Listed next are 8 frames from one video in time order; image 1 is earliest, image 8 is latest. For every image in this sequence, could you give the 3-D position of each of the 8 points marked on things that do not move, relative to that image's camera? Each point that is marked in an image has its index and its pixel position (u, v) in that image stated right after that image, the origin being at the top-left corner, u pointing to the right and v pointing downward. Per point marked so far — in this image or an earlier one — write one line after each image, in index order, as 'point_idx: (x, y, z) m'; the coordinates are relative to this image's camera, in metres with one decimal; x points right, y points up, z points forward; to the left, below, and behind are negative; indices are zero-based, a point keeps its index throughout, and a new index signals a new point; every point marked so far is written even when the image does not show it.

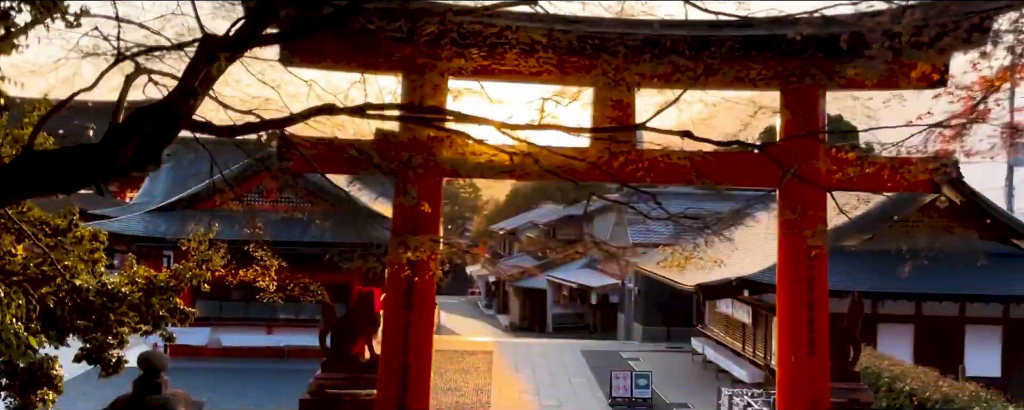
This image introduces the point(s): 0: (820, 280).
0: (+1.9, -0.5, +5.2) m
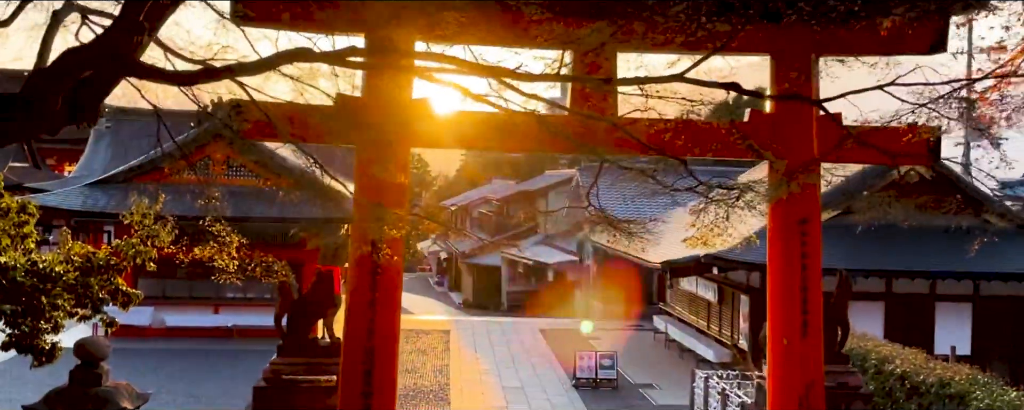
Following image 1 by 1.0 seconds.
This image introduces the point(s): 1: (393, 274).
0: (+1.8, -0.3, +4.9) m
1: (-0.7, -0.4, +4.9) m
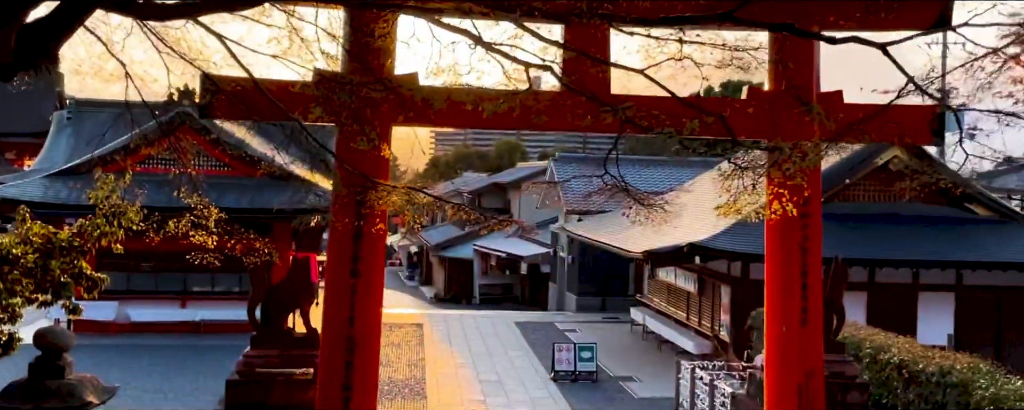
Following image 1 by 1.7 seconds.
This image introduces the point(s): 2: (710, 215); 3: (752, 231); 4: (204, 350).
0: (+1.7, -0.2, +4.8) m
1: (-0.8, -0.3, +4.6) m
2: (+2.8, -0.2, +11.8) m
3: (+3.0, -0.3, +10.3) m
4: (-5.0, -2.4, +13.5) m
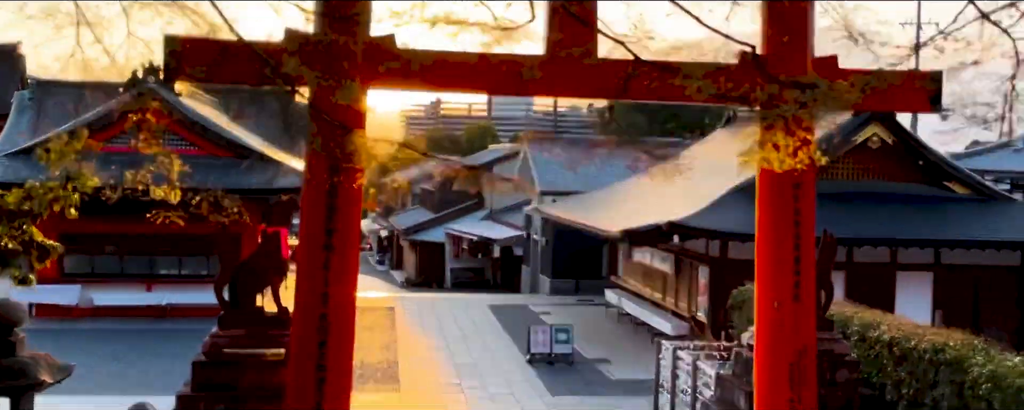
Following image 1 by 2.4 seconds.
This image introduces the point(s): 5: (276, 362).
0: (+1.6, -0.1, +4.6) m
1: (-0.9, -0.2, +4.3) m
2: (+2.5, +0.1, +11.7) m
3: (+2.7, -0.1, +10.2) m
4: (-5.4, -2.0, +13.1) m
5: (-1.6, -1.1, +5.7) m
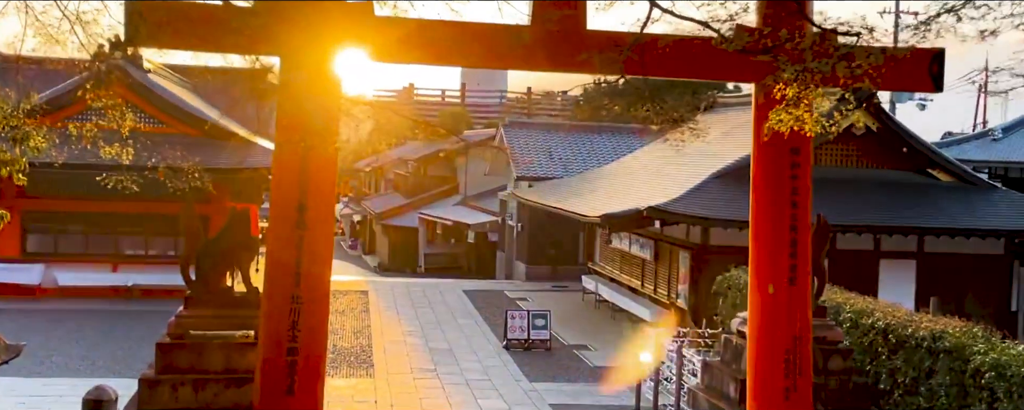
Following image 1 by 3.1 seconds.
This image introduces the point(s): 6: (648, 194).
0: (+1.6, 0.0, +4.4) m
1: (-0.9, 0.0, +4.1) m
2: (+2.2, +0.3, +11.5) m
3: (+2.4, +0.1, +10.0) m
4: (-5.8, -1.7, +12.7) m
5: (-1.8, -0.9, +5.5) m
6: (+1.8, +0.2, +11.2) m
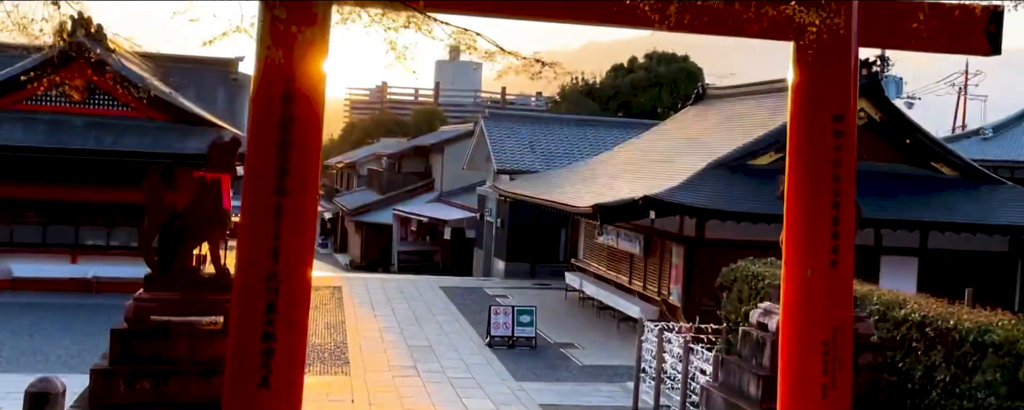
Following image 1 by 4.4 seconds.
0: (+1.6, +0.2, +4.0) m
1: (-0.9, +0.1, +3.5) m
2: (+1.9, +0.4, +11.1) m
3: (+2.3, +0.2, +9.6) m
4: (-6.0, -1.5, +12.0) m
5: (-1.8, -0.8, +4.9) m
6: (+1.6, +0.3, +10.7) m
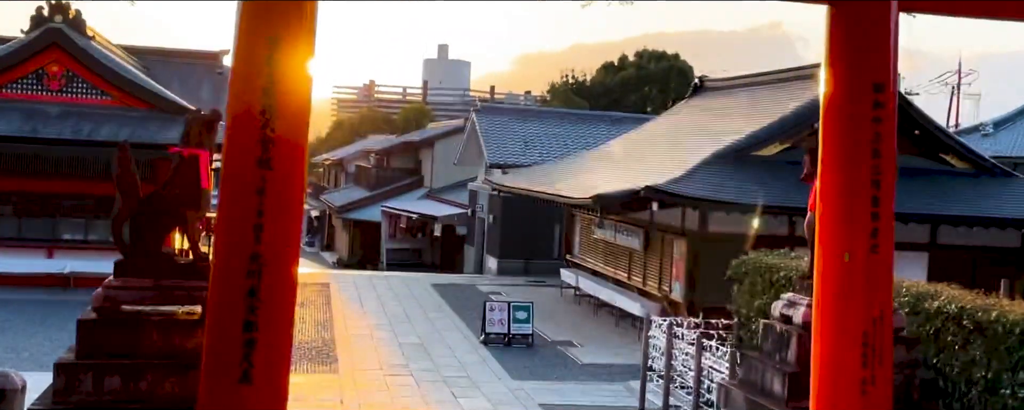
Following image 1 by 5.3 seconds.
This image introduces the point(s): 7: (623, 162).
0: (+1.6, +0.3, +3.6) m
1: (-0.8, +0.2, +3.2) m
2: (+1.9, +0.5, +10.8) m
3: (+2.2, +0.3, +9.2) m
4: (-6.1, -1.4, +11.5) m
5: (-1.7, -0.7, +4.5) m
6: (+1.6, +0.3, +10.4) m
7: (+1.7, +0.6, +12.3) m
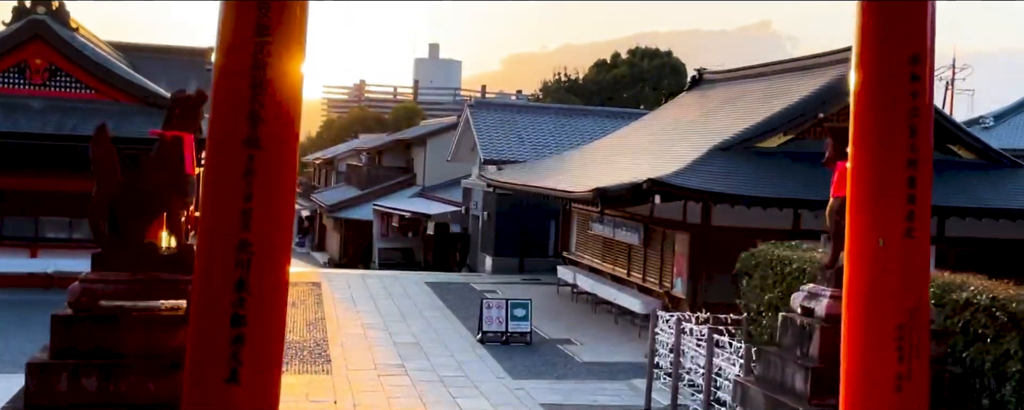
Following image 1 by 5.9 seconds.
0: (+1.7, +0.3, +3.4) m
1: (-0.8, +0.3, +2.9) m
2: (+1.8, +0.6, +10.5) m
3: (+2.2, +0.4, +9.0) m
4: (-6.2, -1.4, +11.2) m
5: (-1.7, -0.6, +4.2) m
6: (+1.5, +0.4, +10.2) m
7: (+1.6, +0.7, +12.1) m
